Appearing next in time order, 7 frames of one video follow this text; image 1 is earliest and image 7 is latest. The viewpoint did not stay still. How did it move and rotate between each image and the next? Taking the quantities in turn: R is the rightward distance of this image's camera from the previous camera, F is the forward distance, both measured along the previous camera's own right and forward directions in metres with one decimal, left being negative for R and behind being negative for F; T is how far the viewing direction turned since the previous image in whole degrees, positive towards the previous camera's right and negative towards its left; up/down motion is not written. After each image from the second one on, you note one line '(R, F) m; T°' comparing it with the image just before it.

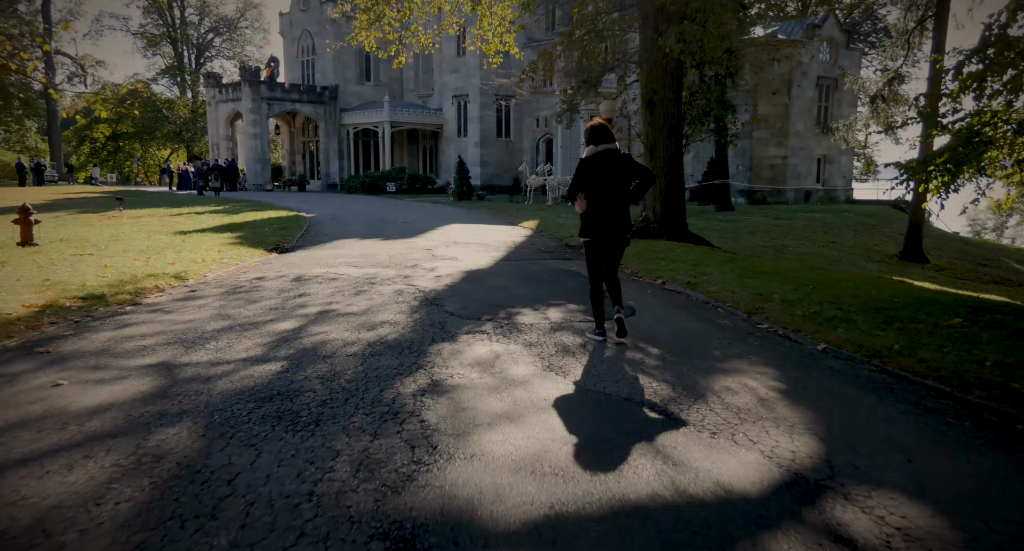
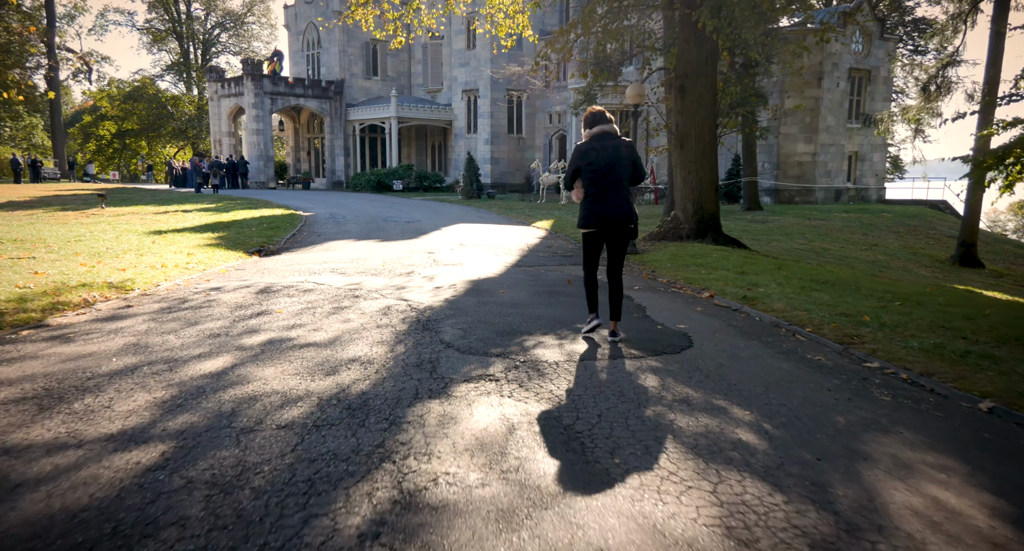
(-0.1, +1.9) m; -1°
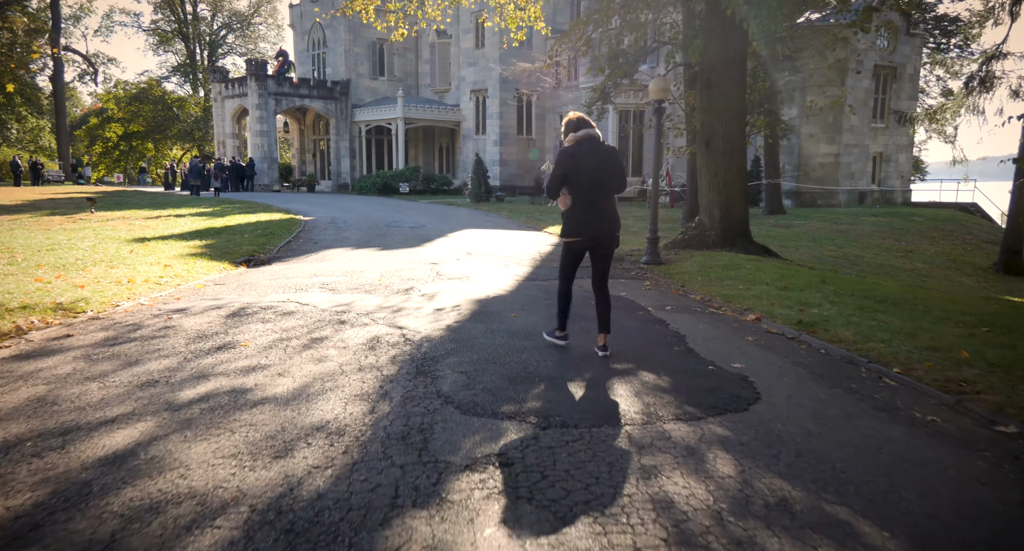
(-0.1, +1.3) m; -1°
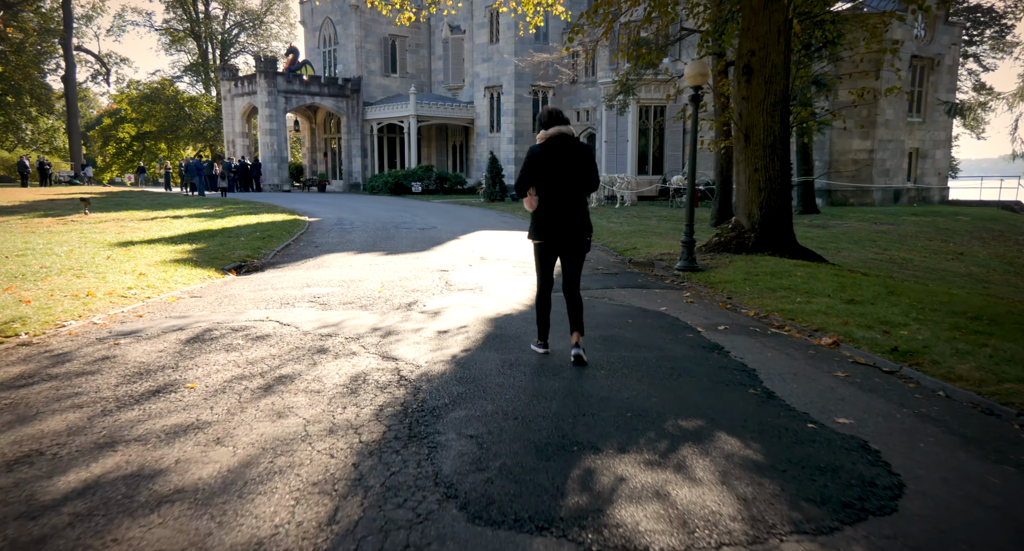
(-0.1, +1.4) m; -1°
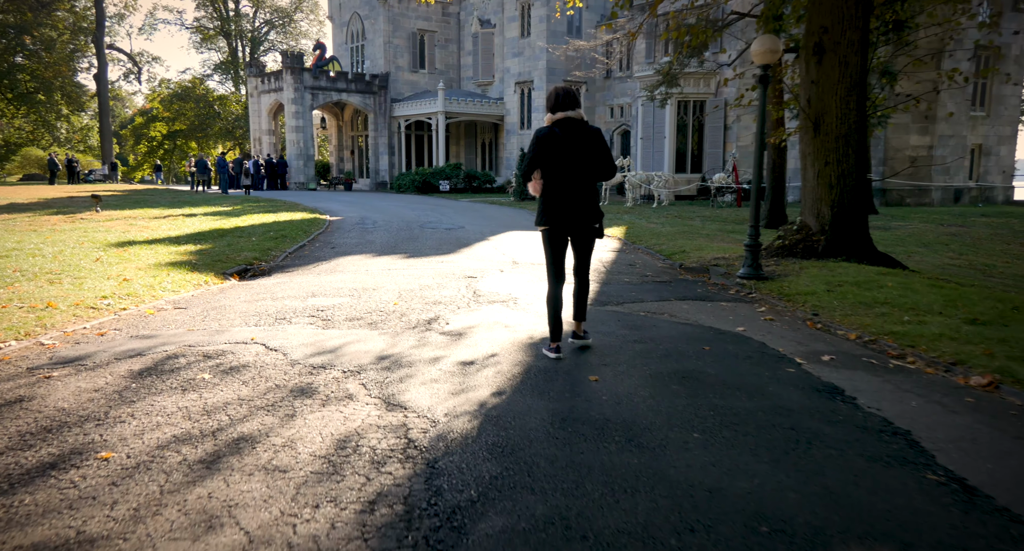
(-0.1, +1.5) m; -2°
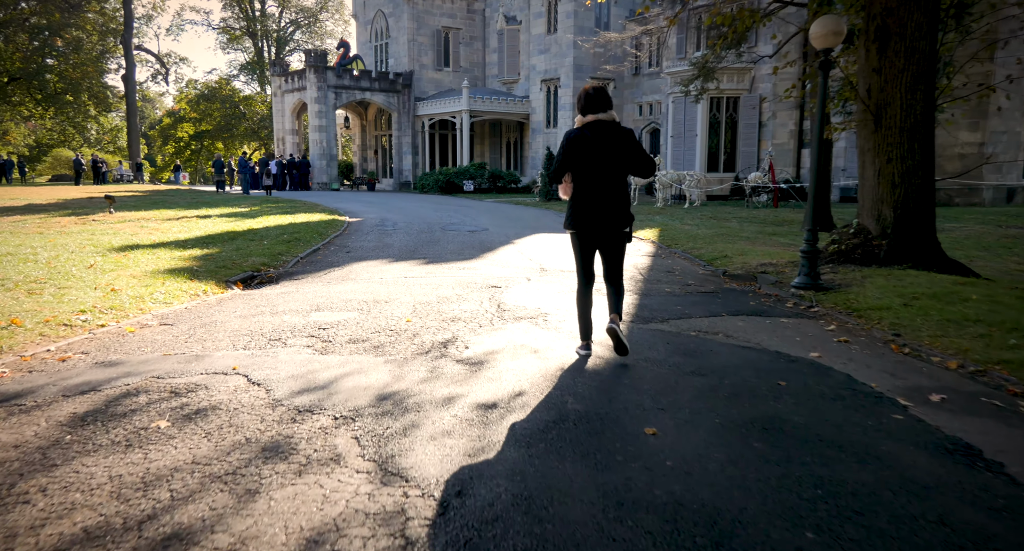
(0.0, +1.0) m; -2°
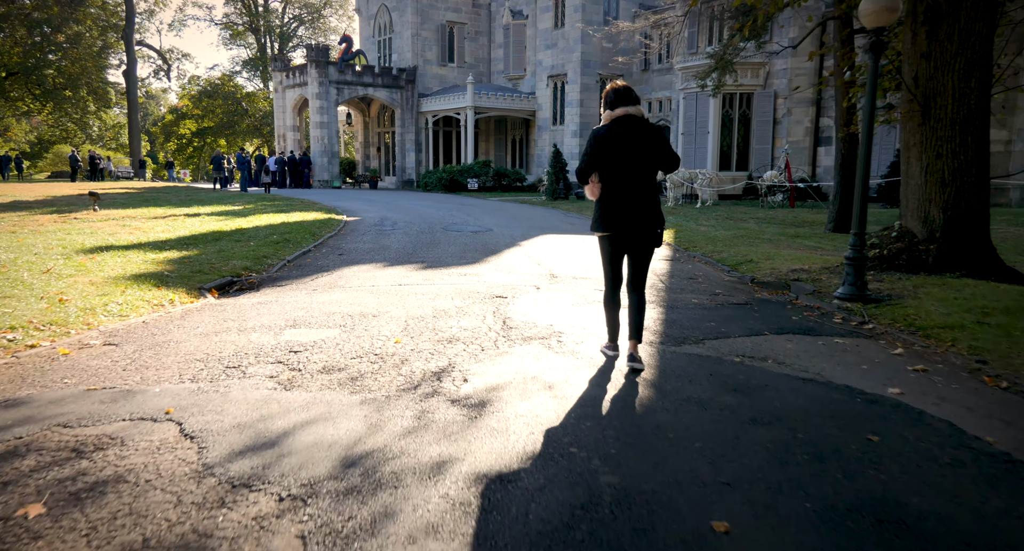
(0.0, +1.1) m; 0°
